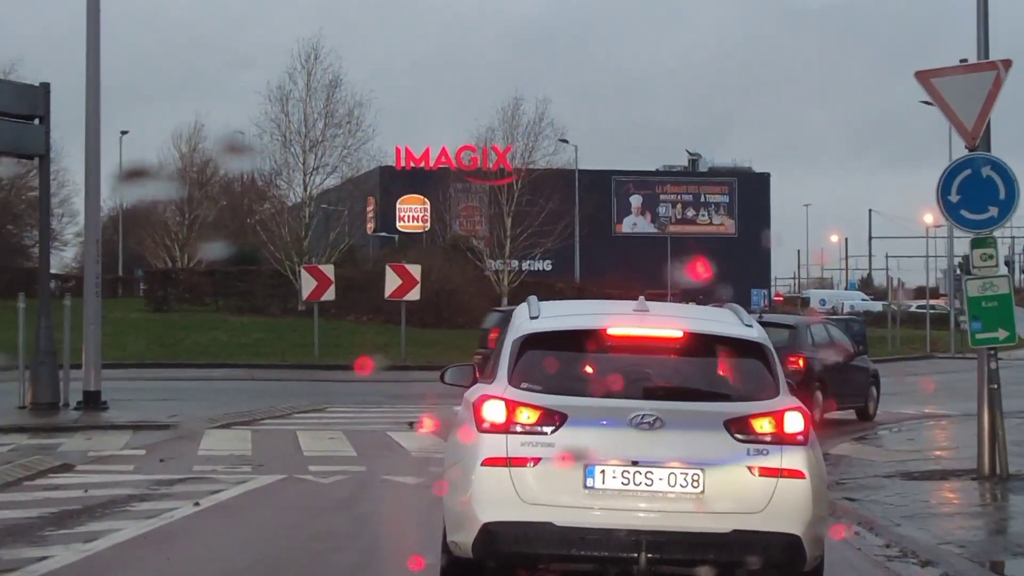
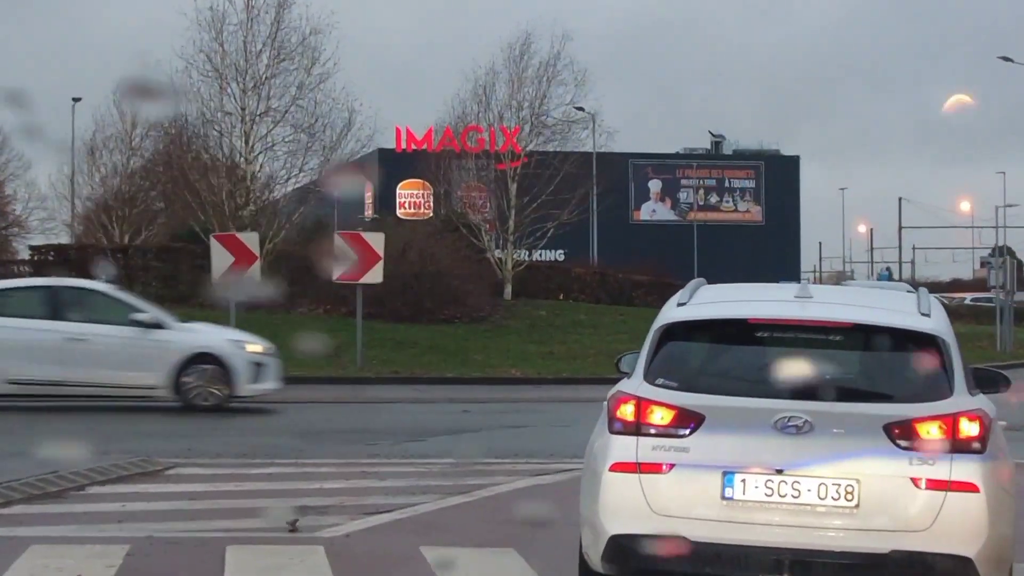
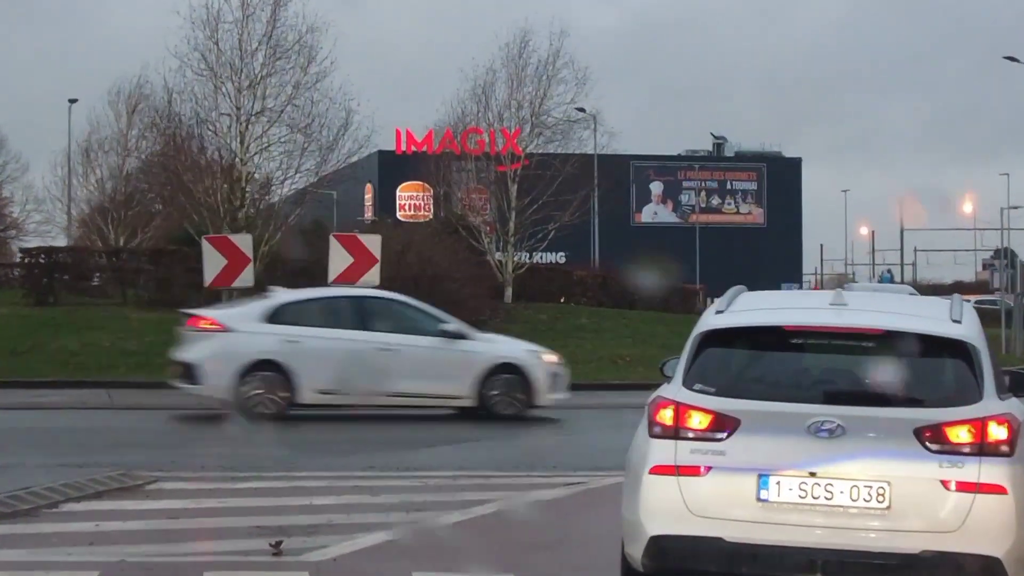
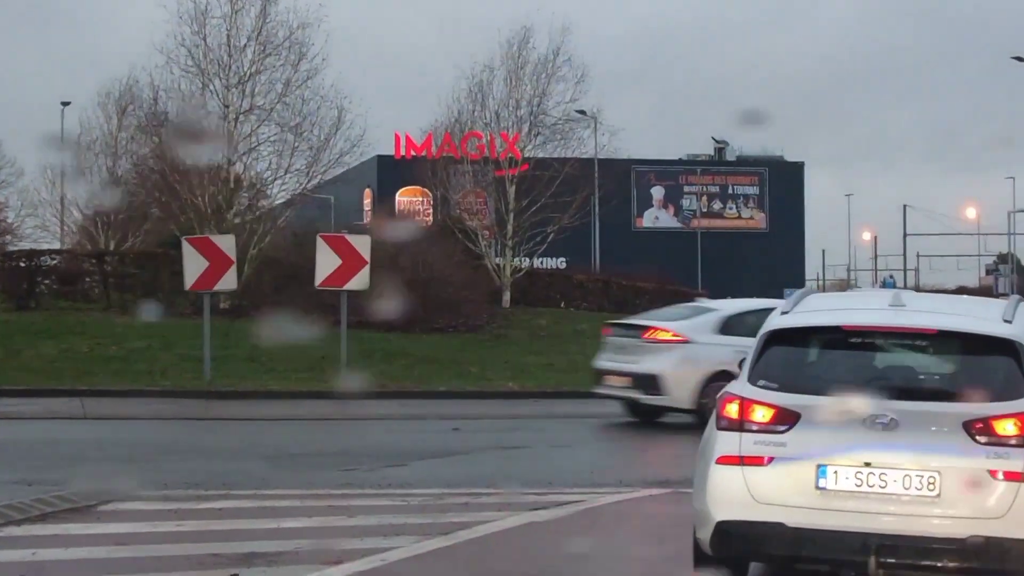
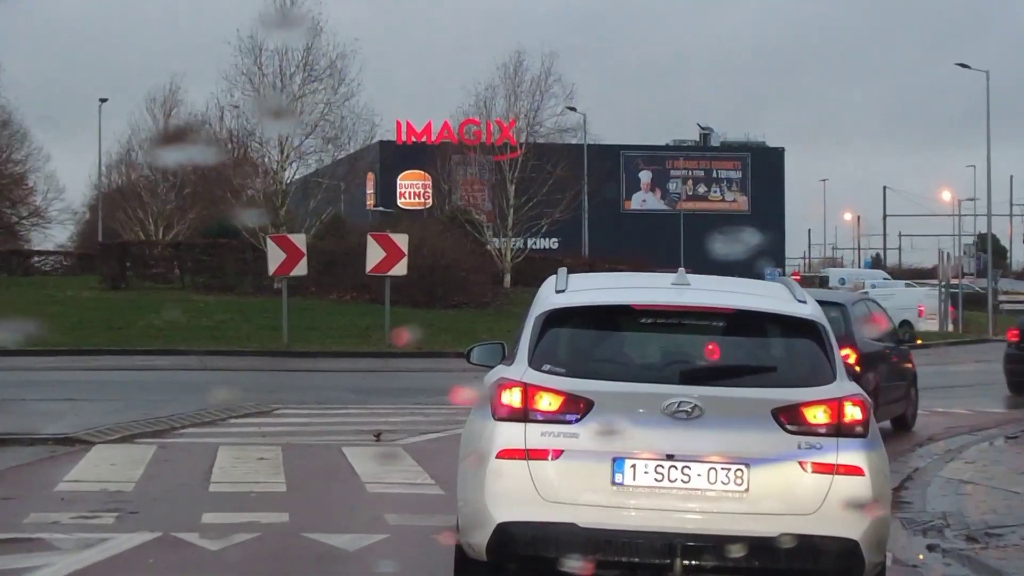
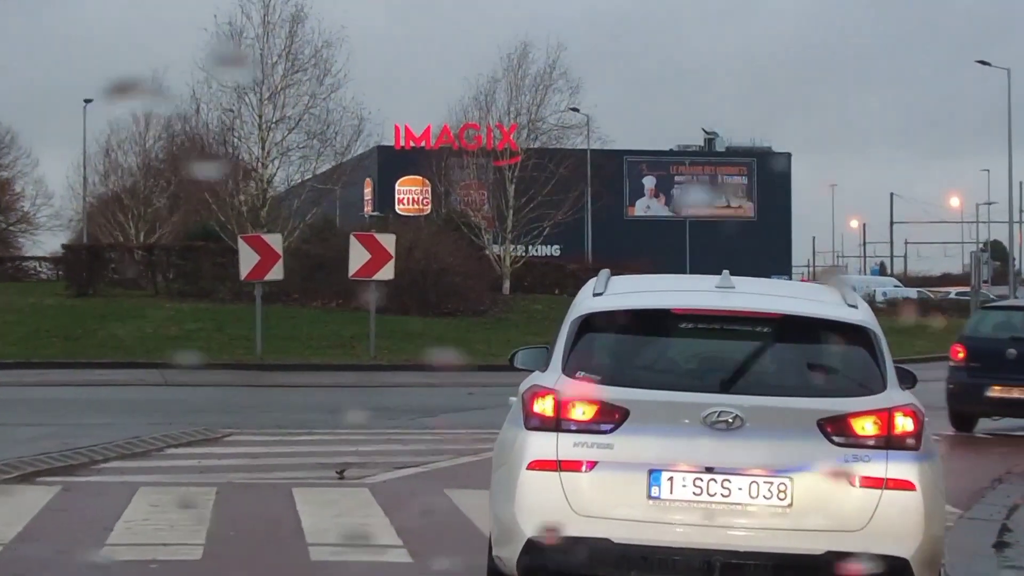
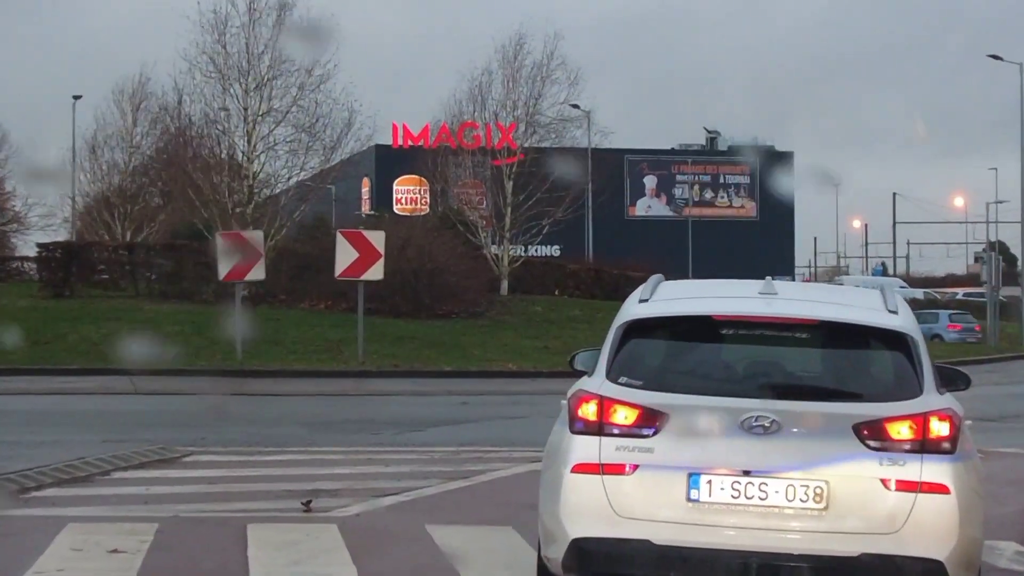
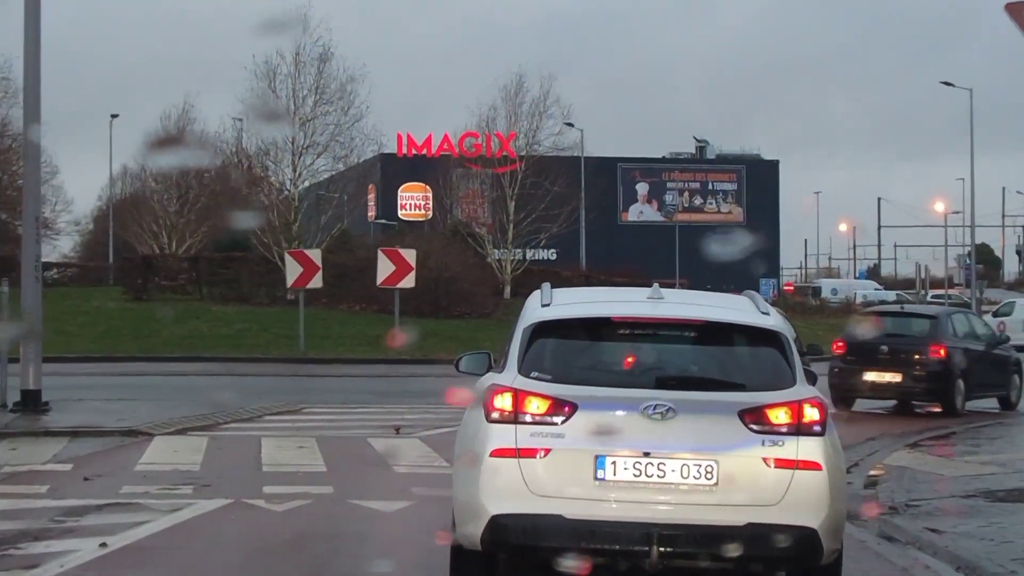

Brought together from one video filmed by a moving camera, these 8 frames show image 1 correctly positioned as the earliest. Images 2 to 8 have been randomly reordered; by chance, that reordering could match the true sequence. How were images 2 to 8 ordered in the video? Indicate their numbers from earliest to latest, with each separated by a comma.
8, 5, 6, 7, 2, 3, 4
